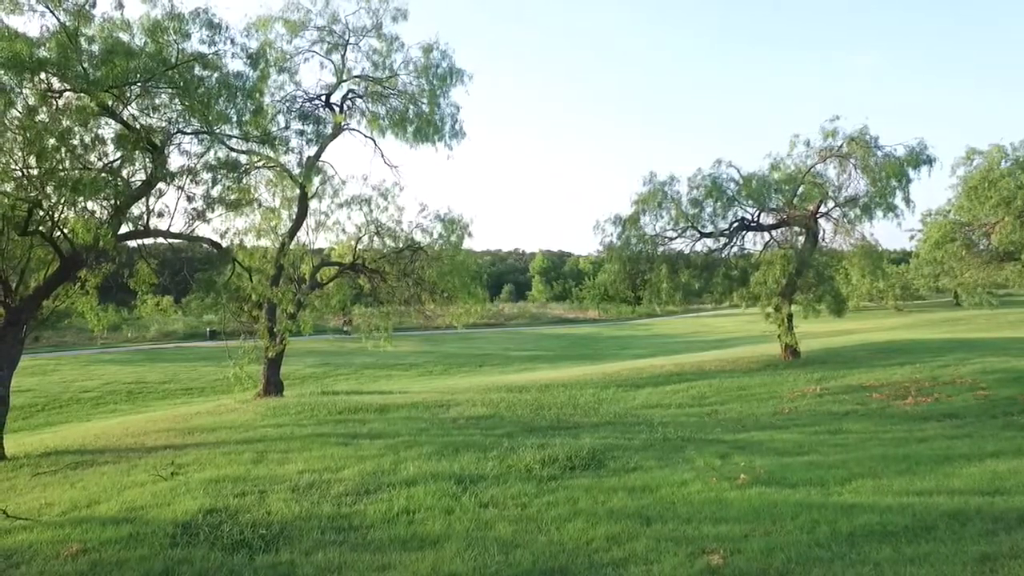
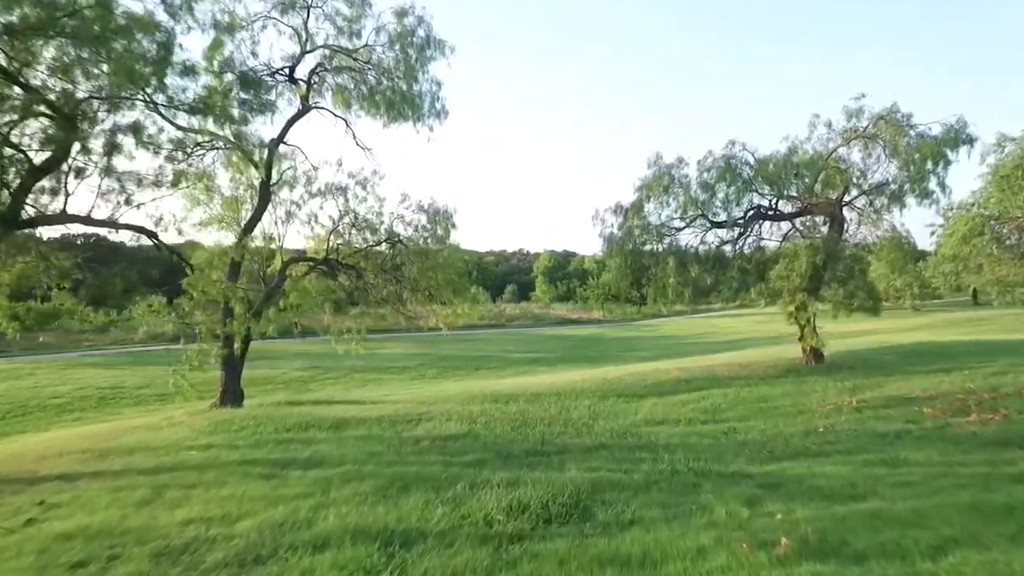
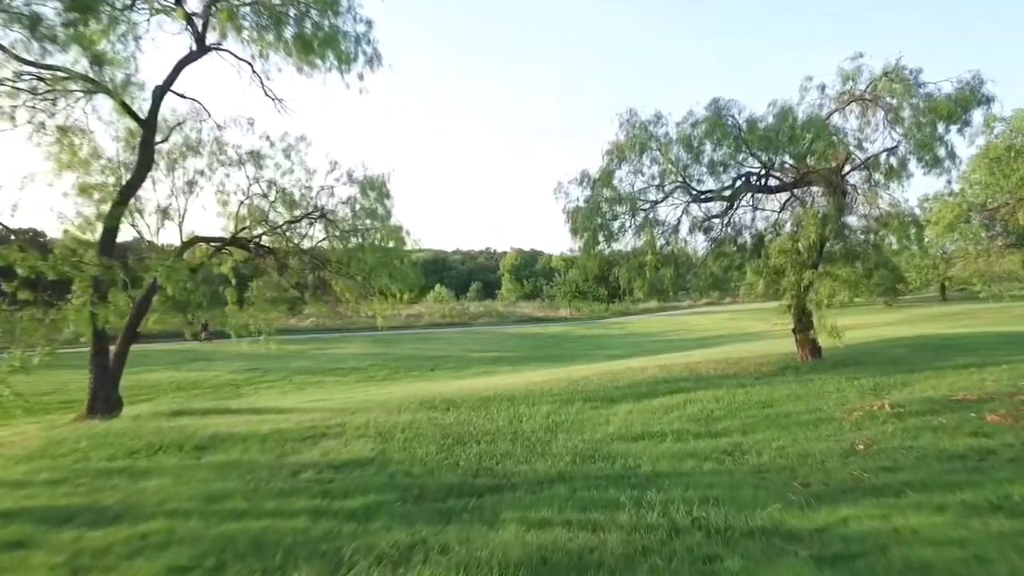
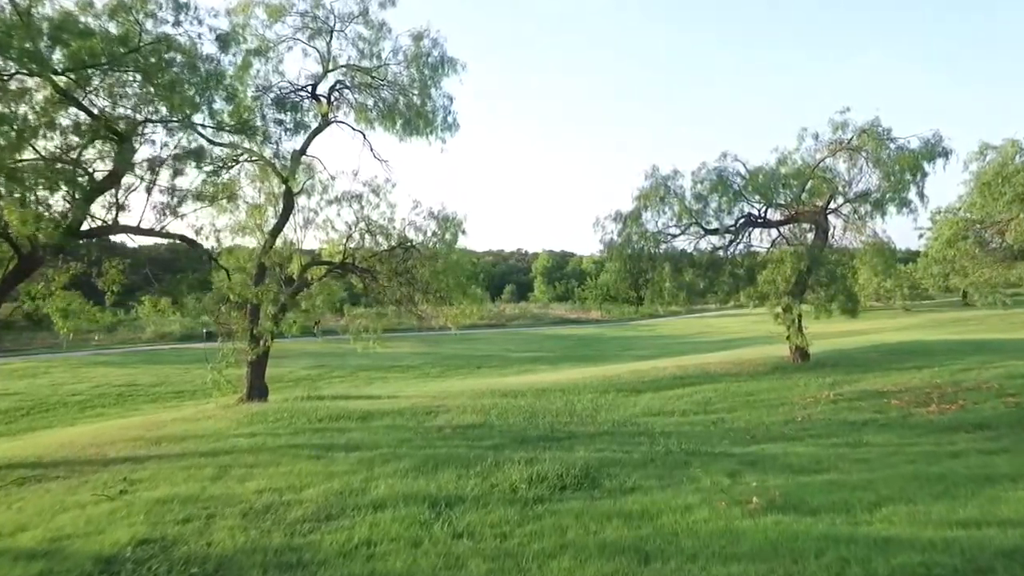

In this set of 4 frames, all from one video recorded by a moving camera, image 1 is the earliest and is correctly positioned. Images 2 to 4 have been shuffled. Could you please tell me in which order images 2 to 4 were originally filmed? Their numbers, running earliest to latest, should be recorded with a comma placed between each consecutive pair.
4, 2, 3
